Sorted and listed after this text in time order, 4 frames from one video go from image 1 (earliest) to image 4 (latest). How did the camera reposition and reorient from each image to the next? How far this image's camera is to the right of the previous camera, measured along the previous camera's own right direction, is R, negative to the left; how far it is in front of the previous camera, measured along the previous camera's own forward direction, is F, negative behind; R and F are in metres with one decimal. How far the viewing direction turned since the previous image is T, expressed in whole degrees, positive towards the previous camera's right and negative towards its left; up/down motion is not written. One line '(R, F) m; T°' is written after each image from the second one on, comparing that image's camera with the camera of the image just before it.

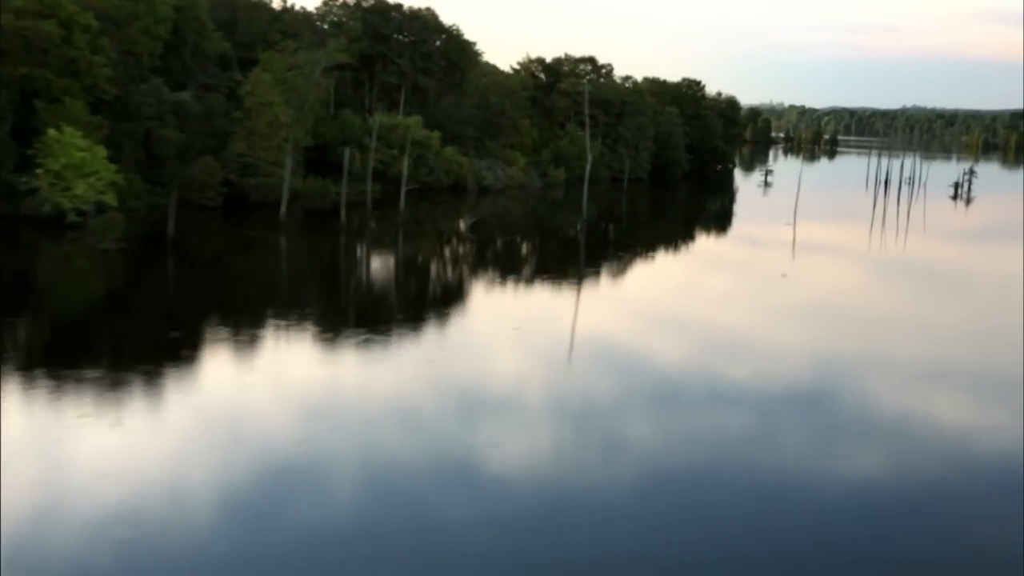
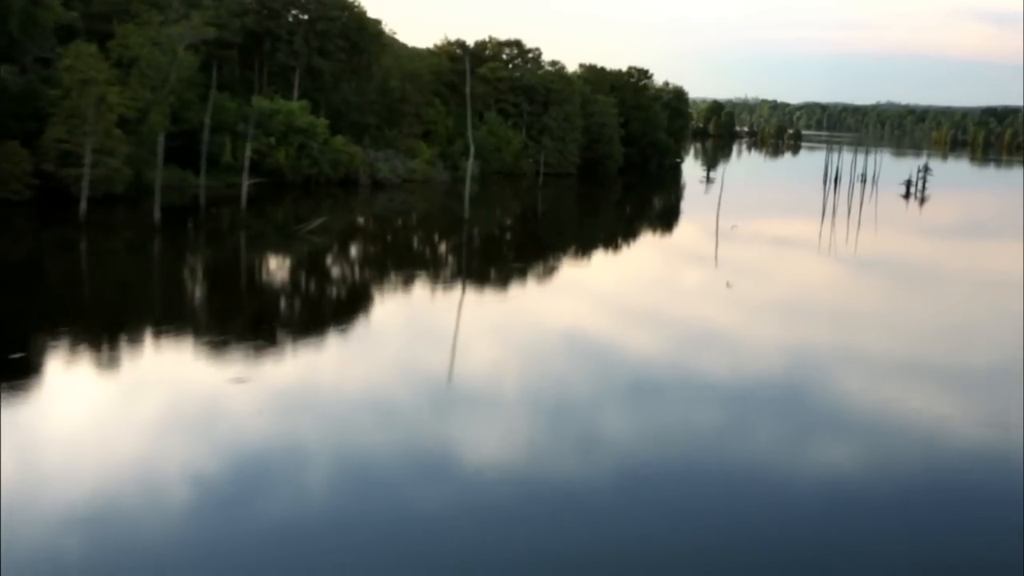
(+1.1, +1.8) m; +1°
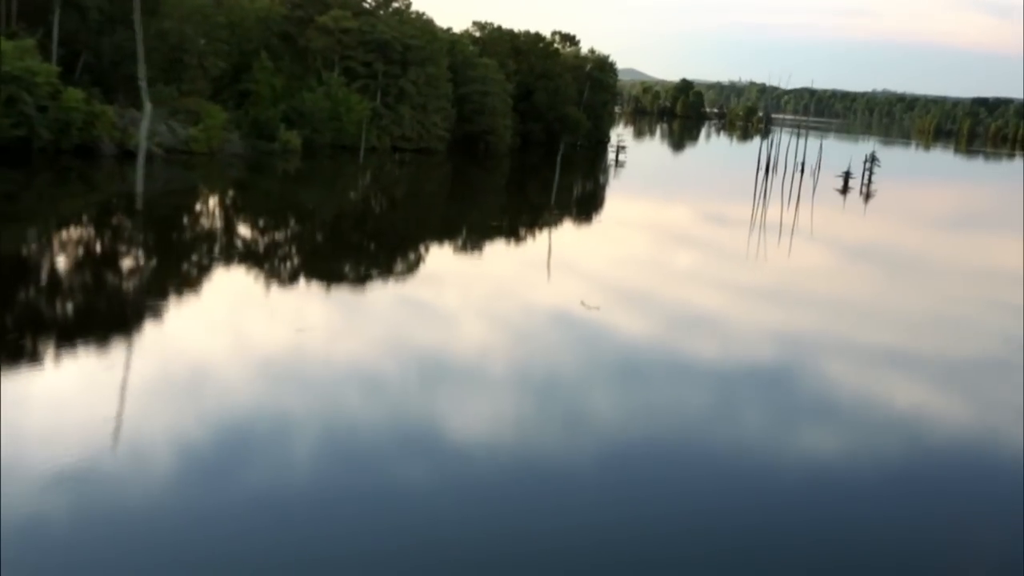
(+2.2, +3.8) m; 0°
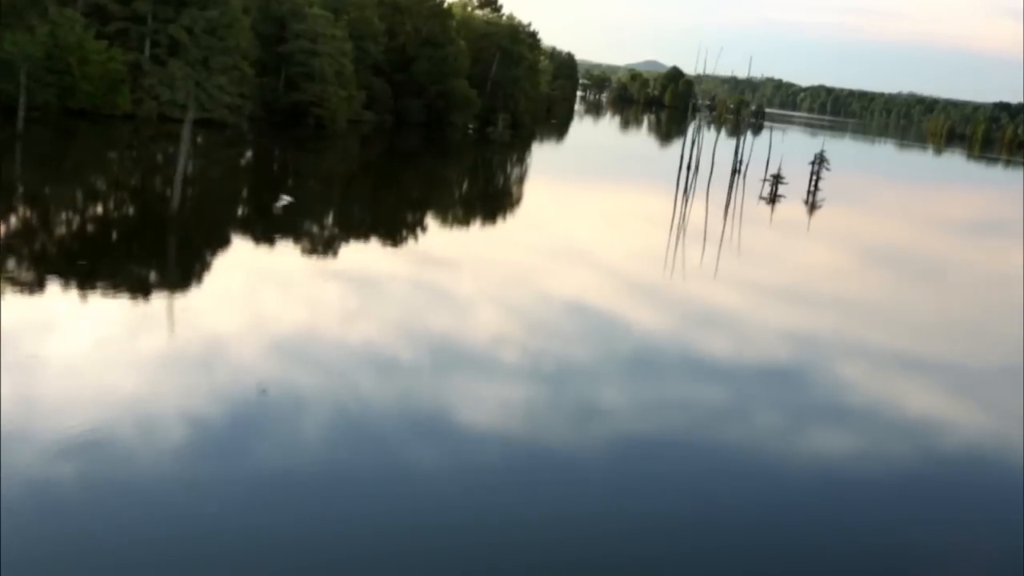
(+2.4, +4.5) m; -1°
